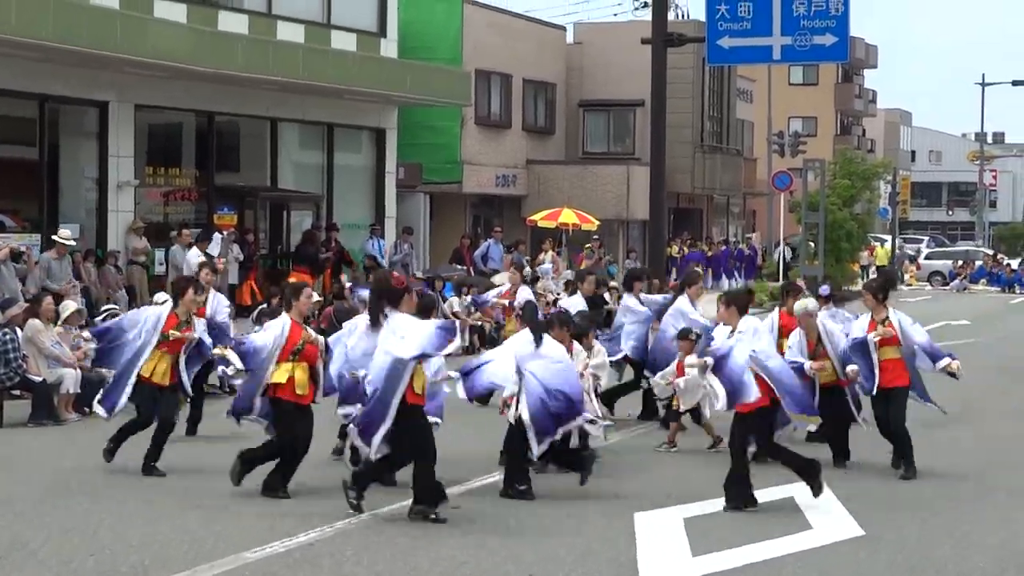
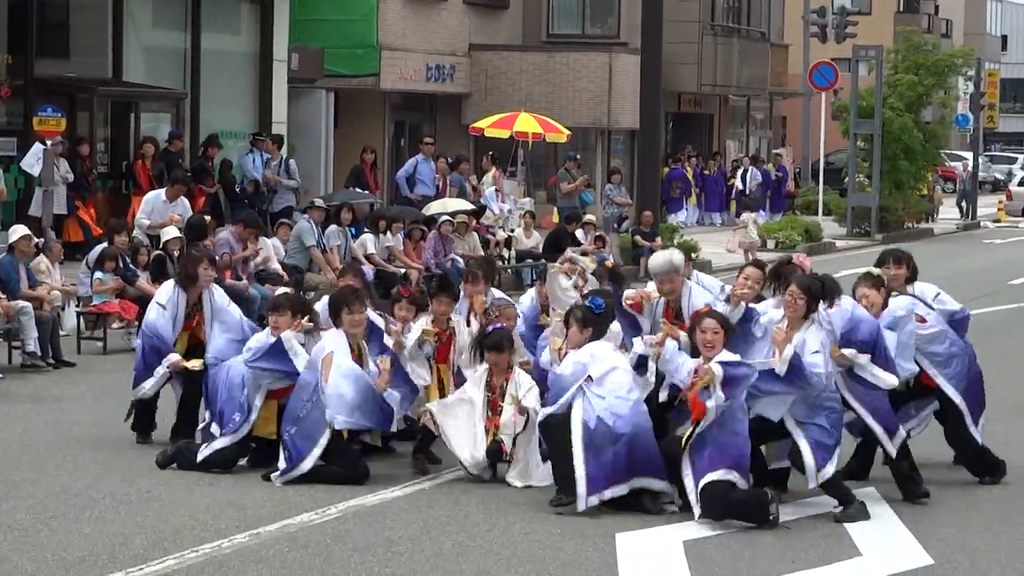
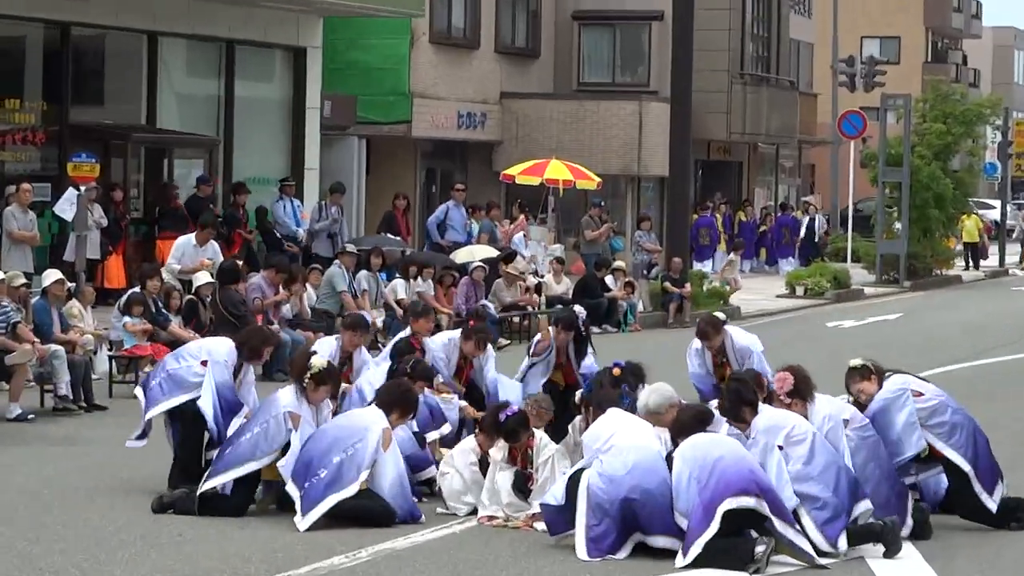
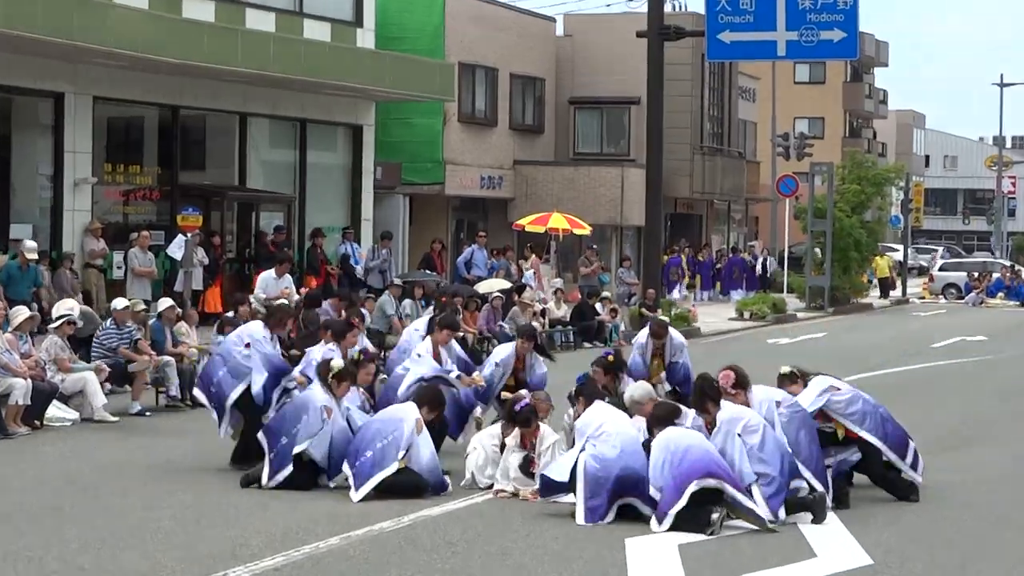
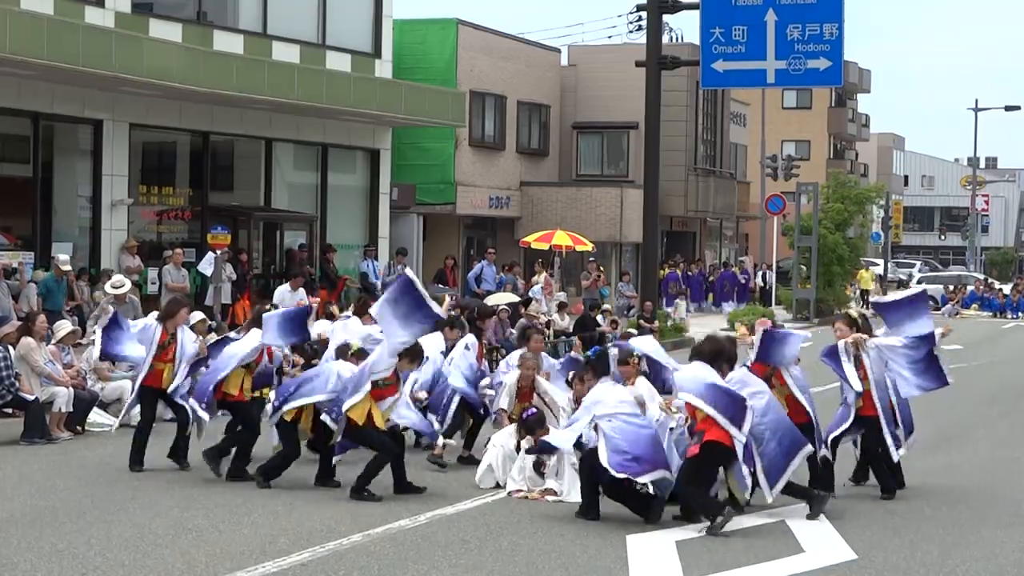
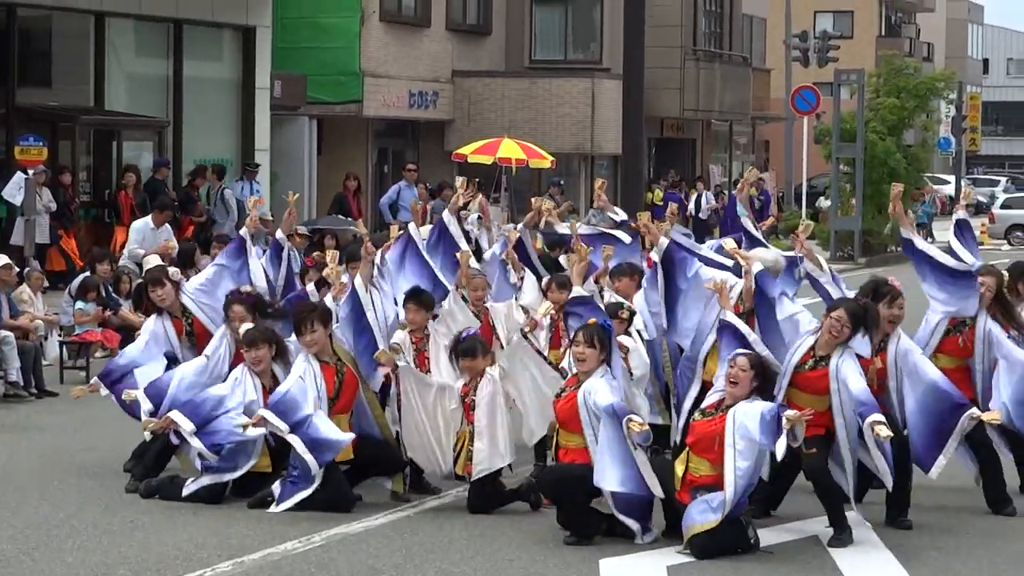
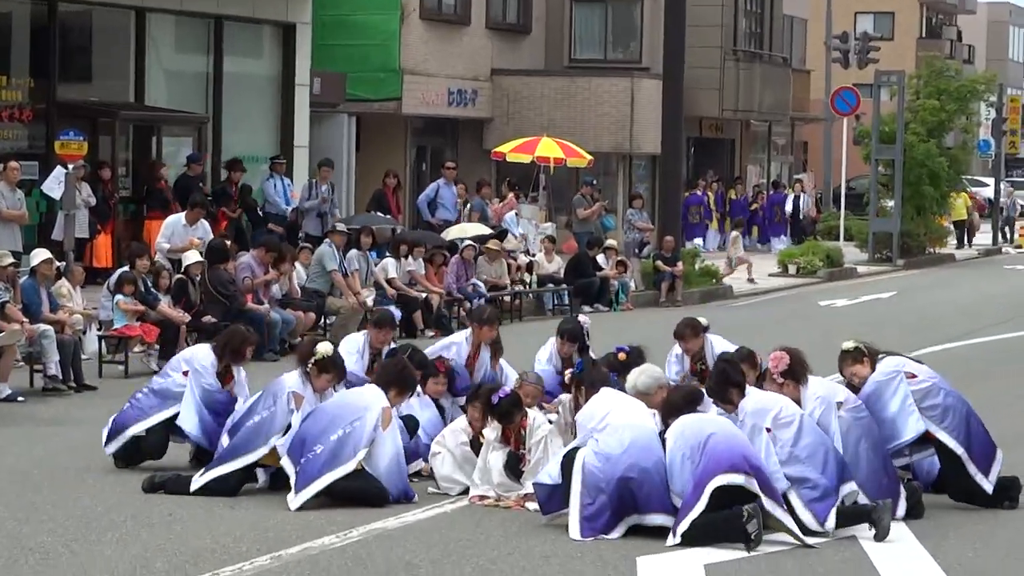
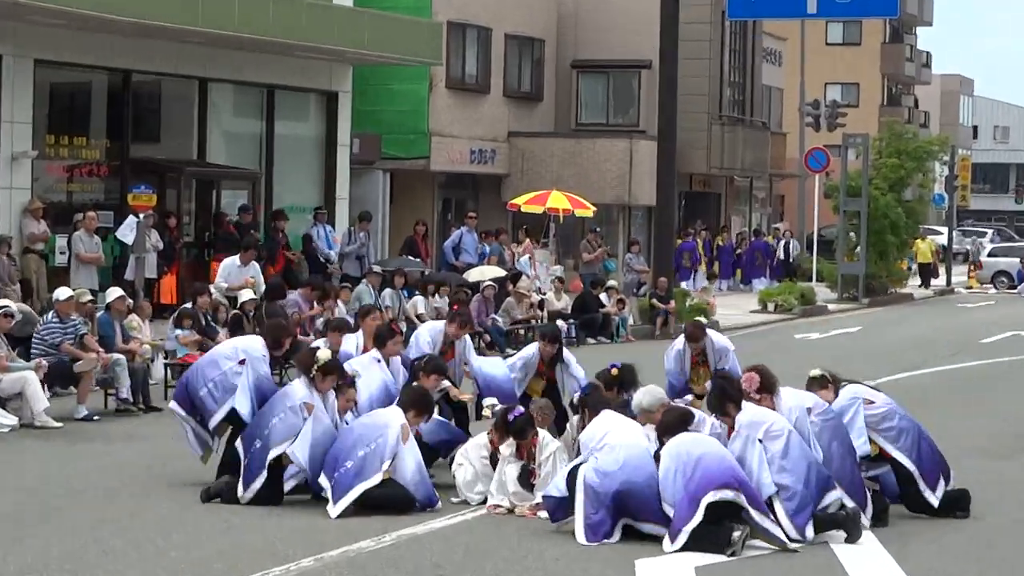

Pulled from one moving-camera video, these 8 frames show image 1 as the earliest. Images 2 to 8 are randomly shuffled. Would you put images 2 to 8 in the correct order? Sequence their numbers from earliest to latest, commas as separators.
5, 4, 8, 3, 7, 2, 6
